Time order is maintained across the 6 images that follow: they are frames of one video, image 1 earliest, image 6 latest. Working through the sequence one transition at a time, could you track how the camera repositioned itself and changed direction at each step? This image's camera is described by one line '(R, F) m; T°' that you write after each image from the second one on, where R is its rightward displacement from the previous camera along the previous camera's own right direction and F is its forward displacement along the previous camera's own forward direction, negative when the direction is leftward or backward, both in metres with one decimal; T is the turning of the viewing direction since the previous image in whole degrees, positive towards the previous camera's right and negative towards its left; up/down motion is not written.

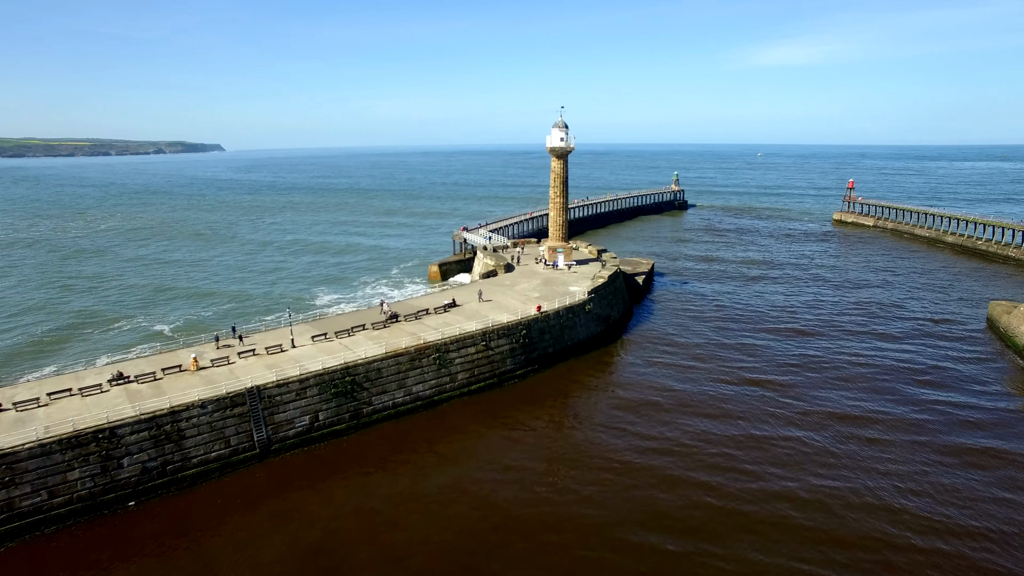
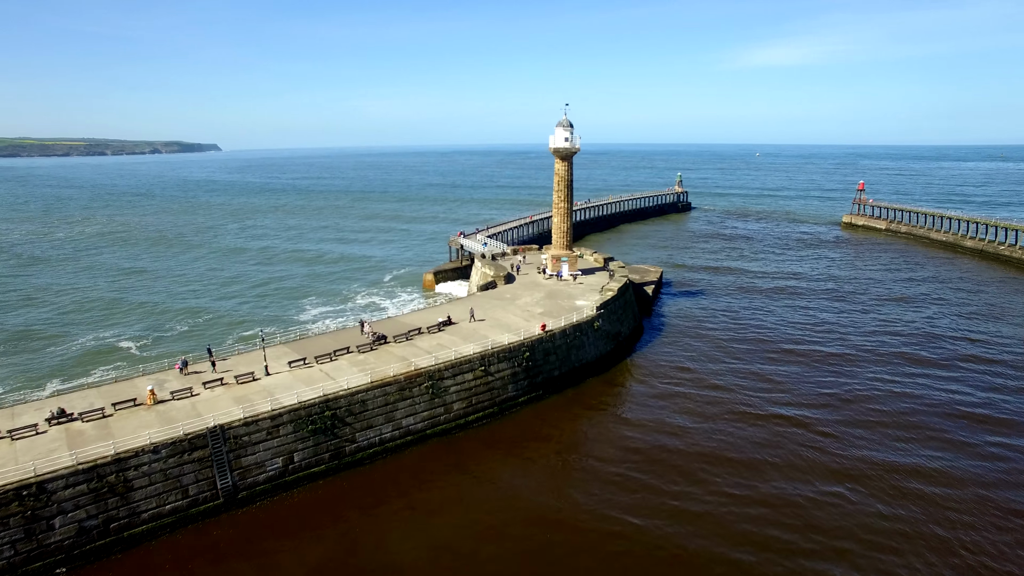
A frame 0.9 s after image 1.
(-0.2, +2.8) m; 0°
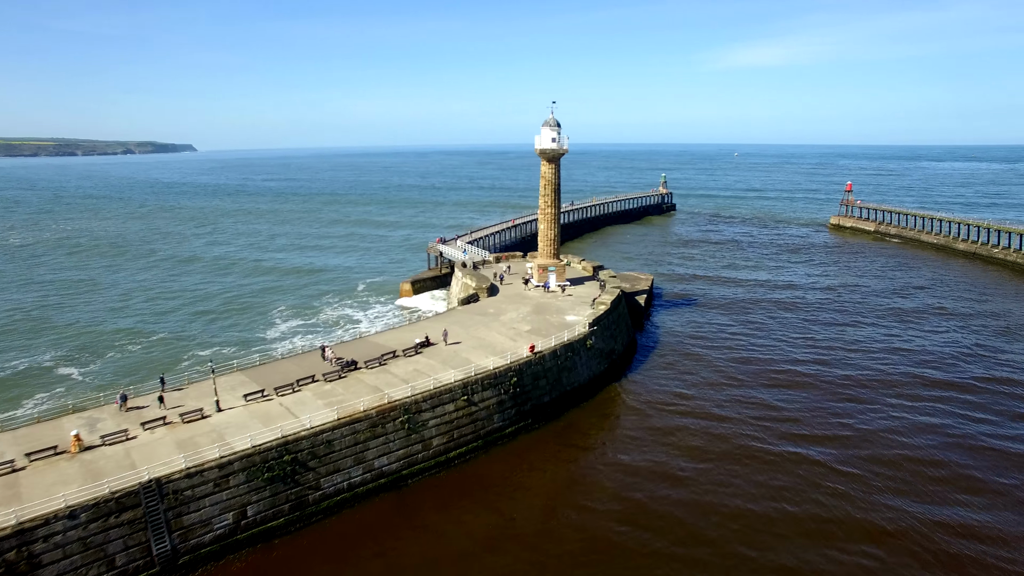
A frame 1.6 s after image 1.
(-0.2, +2.5) m; +2°
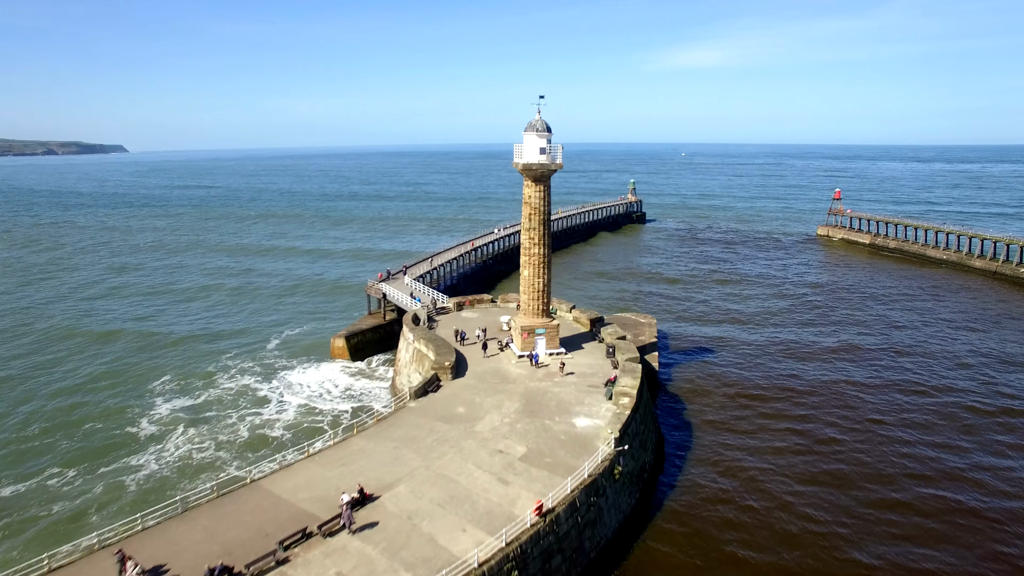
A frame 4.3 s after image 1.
(-0.9, +9.4) m; +5°
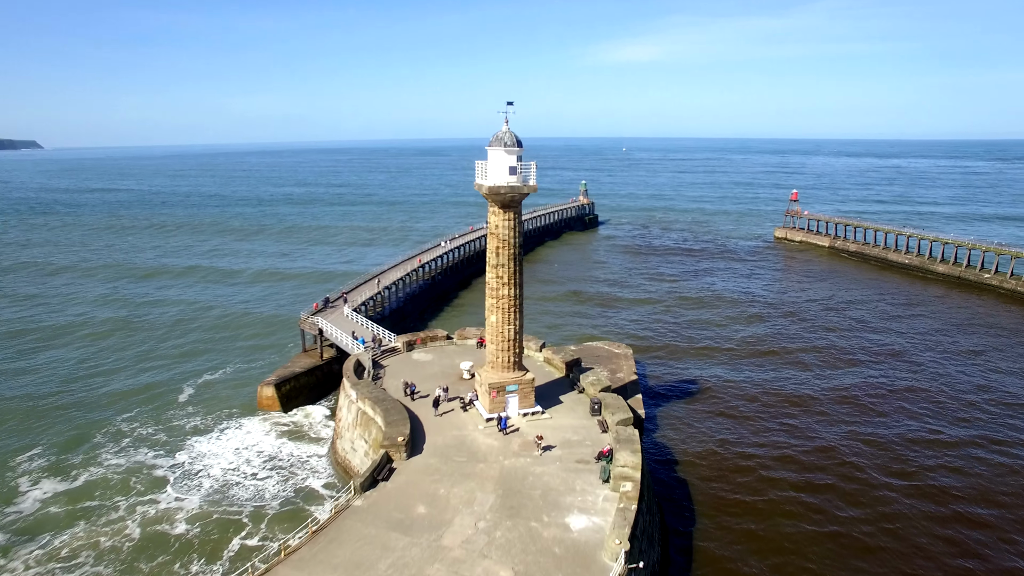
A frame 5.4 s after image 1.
(-0.6, +4.1) m; +5°
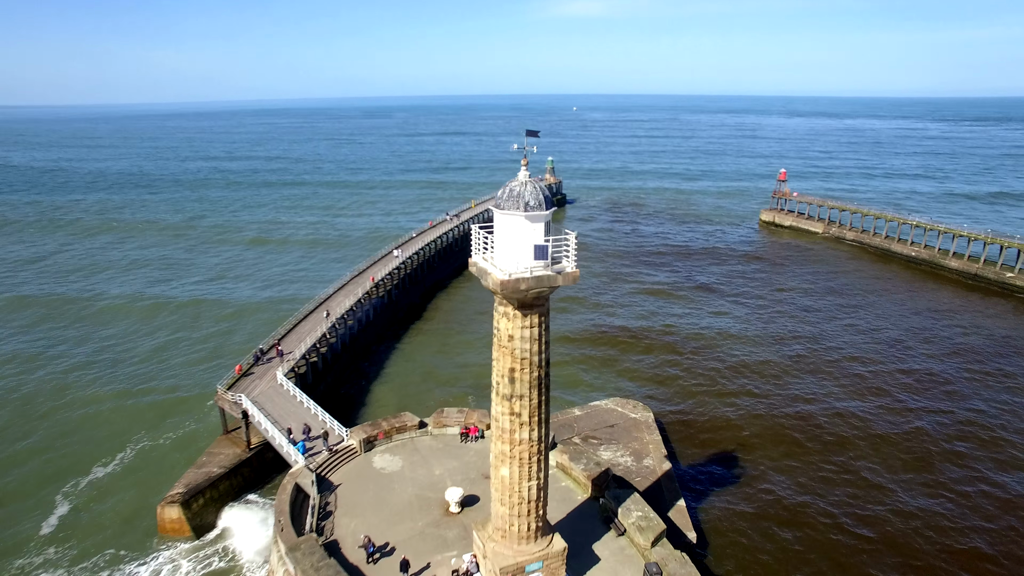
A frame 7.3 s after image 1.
(-1.3, +7.0) m; +4°
